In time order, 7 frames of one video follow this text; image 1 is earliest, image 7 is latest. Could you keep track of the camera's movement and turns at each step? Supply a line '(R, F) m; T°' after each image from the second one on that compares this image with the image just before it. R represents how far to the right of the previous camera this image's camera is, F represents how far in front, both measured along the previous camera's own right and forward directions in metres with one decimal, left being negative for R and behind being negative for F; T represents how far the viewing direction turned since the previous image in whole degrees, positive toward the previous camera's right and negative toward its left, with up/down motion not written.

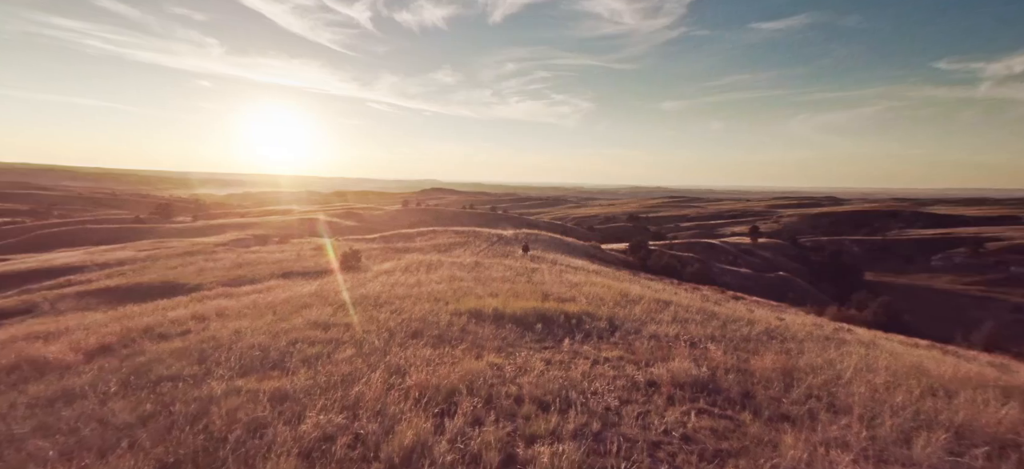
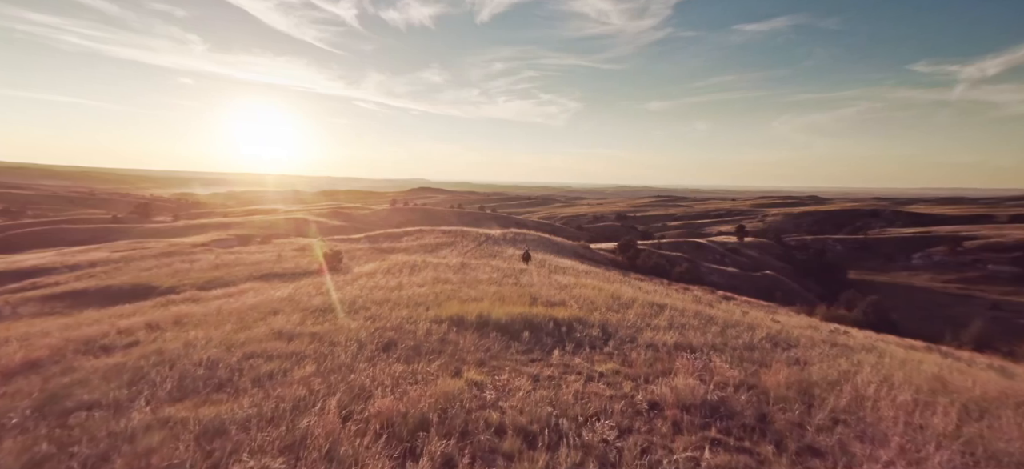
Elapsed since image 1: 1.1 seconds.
(+0.1, +0.7) m; +1°
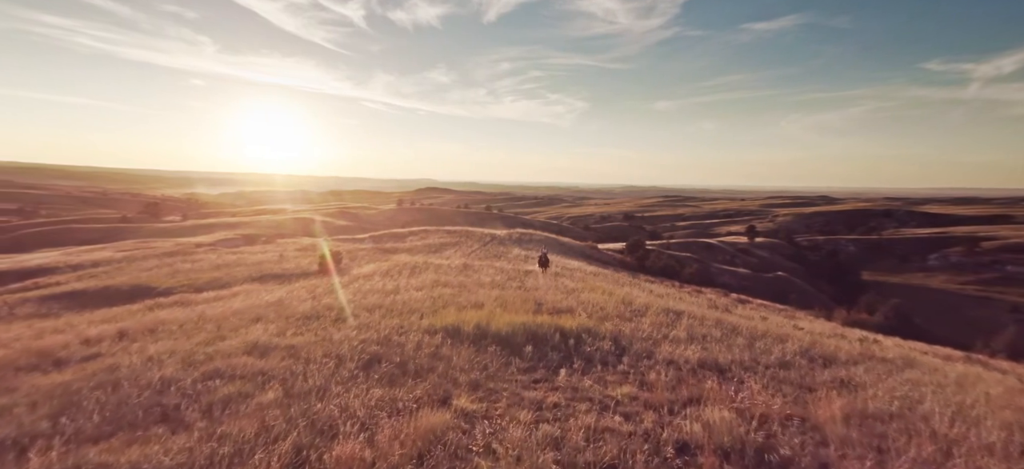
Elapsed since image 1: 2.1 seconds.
(+0.1, +0.9) m; -1°
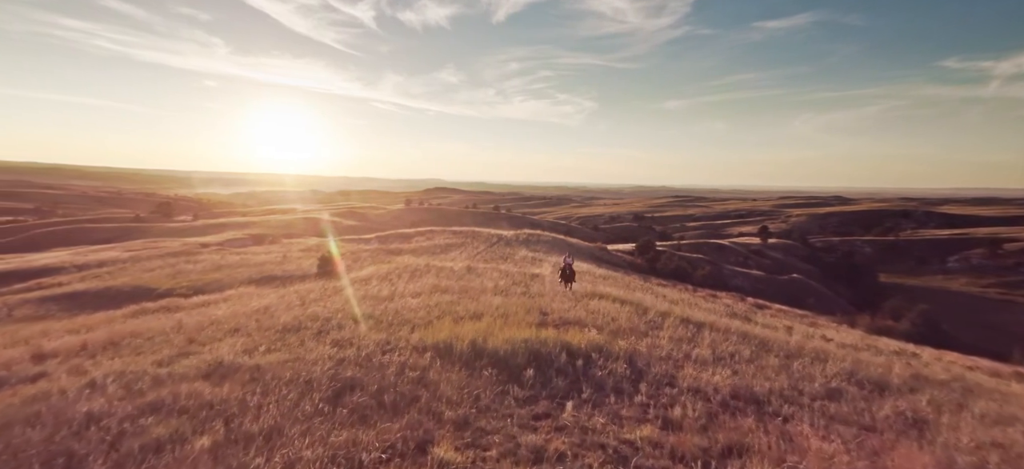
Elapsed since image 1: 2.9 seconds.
(+0.1, +1.0) m; -1°
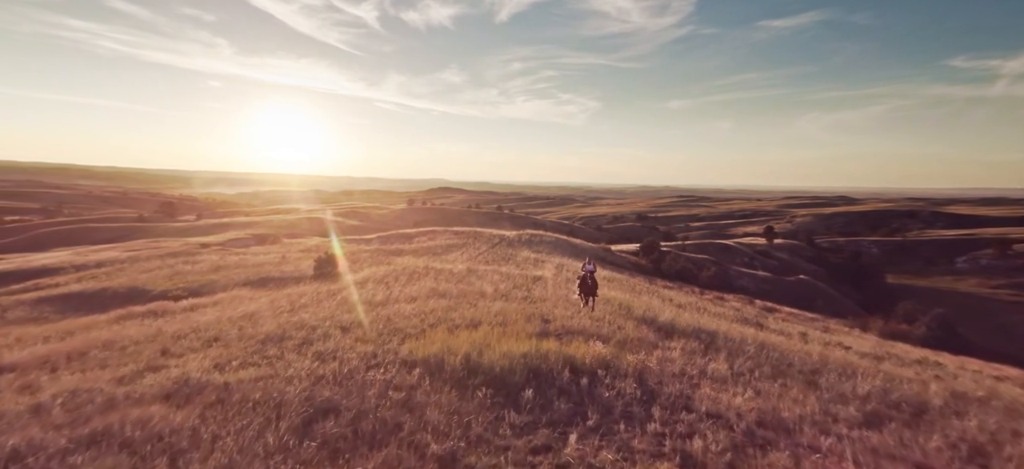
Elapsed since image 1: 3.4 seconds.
(+0.1, +0.6) m; 0°
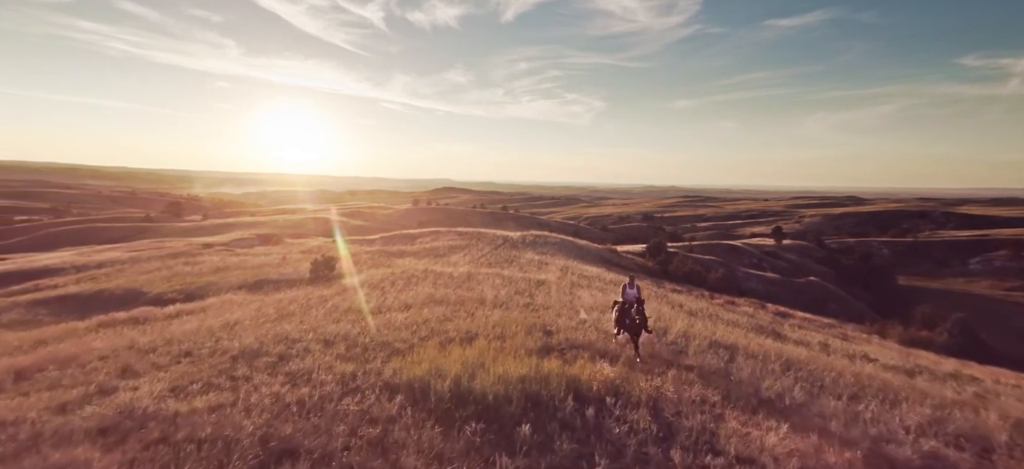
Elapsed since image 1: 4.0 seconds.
(+0.1, +0.8) m; -1°
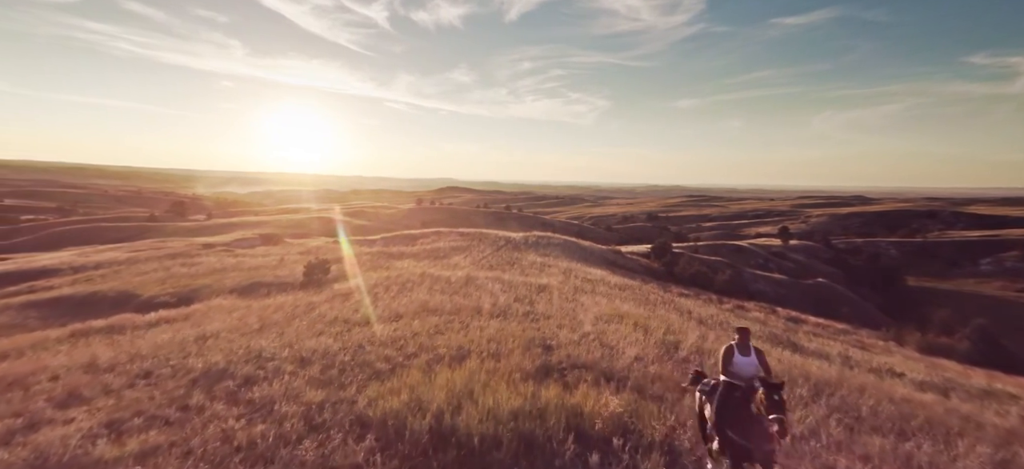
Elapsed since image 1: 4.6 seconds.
(+0.1, +0.8) m; 0°
